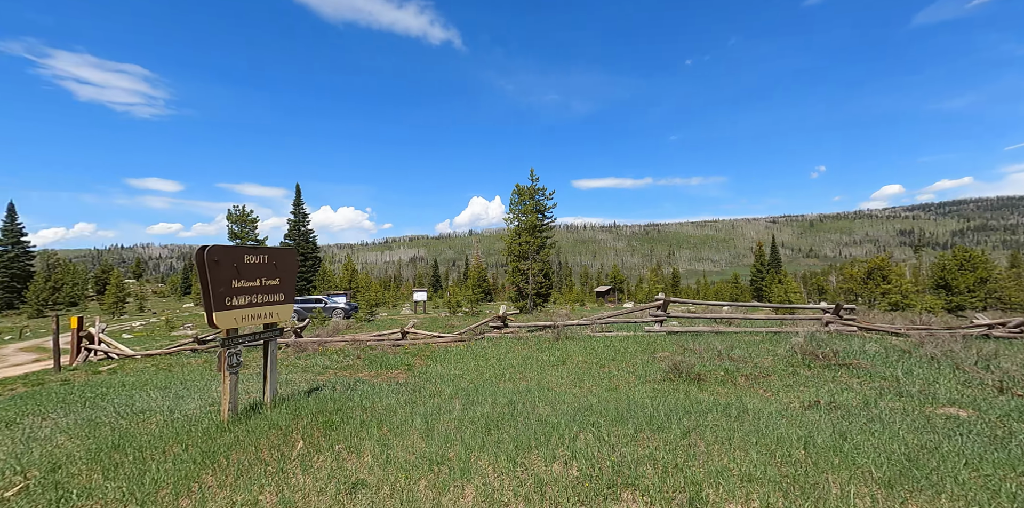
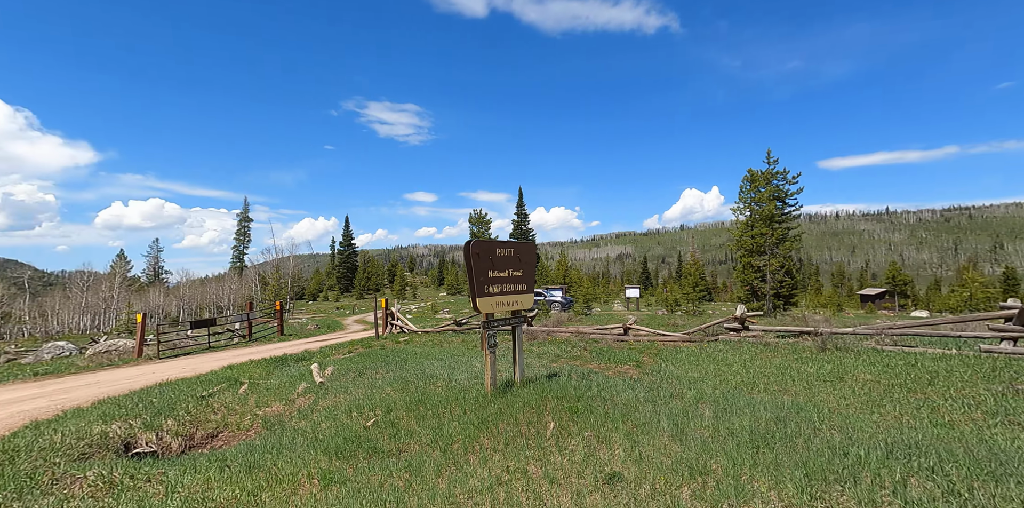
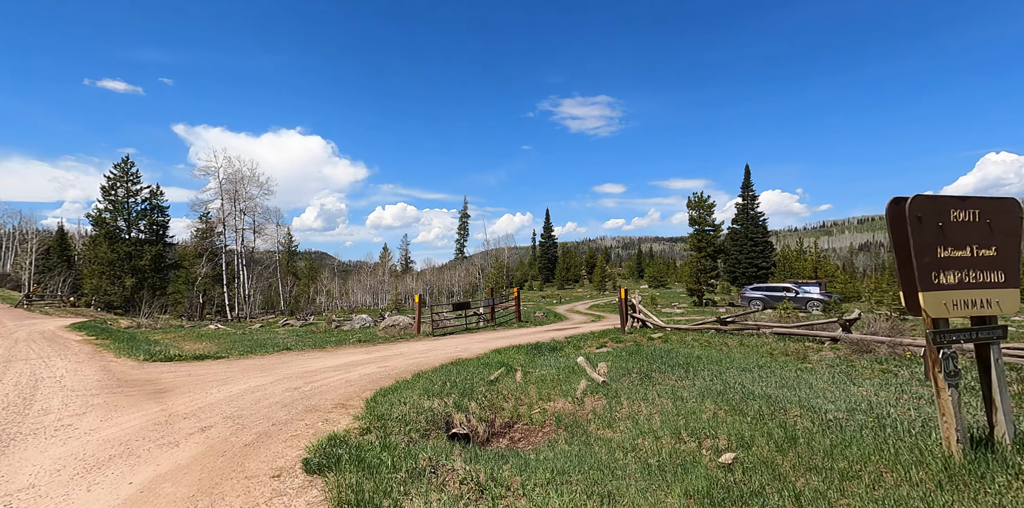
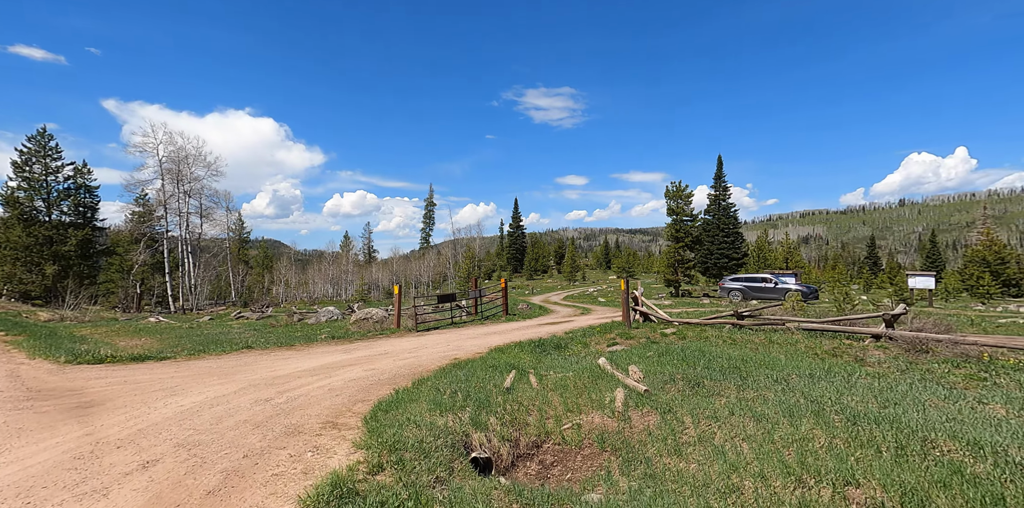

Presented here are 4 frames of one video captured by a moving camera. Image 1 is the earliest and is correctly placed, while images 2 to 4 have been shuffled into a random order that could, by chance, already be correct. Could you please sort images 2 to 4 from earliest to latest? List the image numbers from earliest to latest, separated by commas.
2, 3, 4
